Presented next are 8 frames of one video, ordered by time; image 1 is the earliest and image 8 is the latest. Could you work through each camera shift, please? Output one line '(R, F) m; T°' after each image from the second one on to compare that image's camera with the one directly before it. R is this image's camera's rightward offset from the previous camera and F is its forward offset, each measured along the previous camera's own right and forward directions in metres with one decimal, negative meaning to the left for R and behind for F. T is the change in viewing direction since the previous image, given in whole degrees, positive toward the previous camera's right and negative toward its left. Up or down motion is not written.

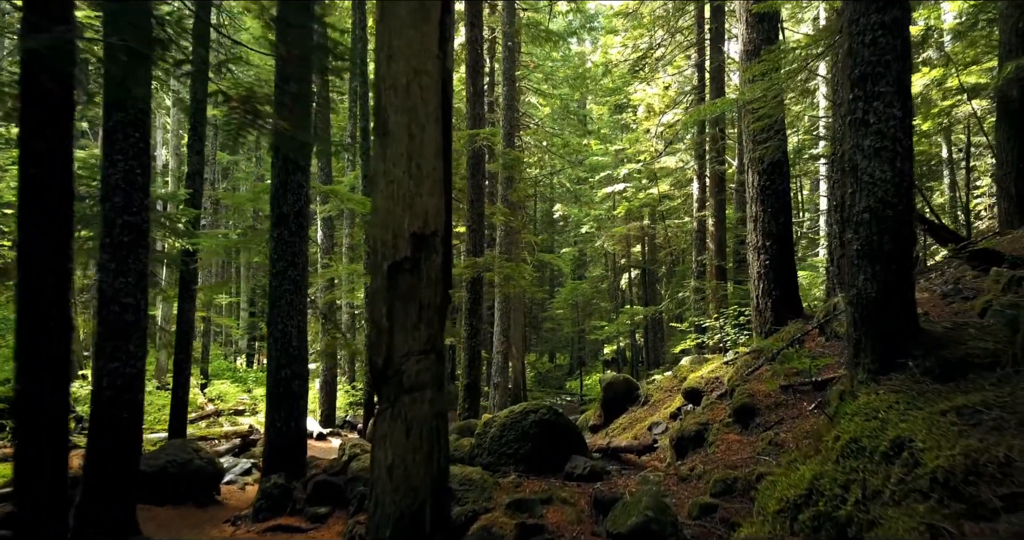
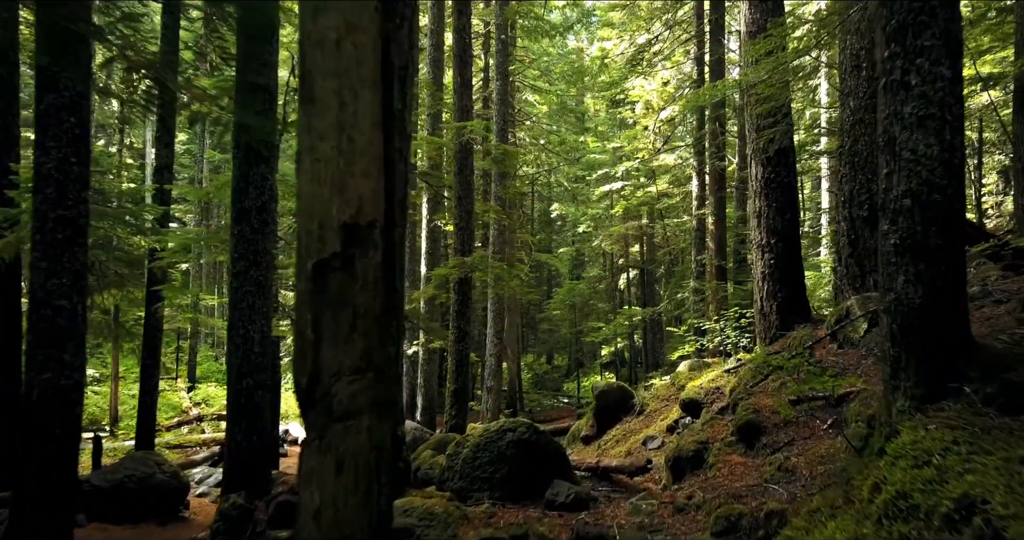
(+0.2, +0.5) m; 0°
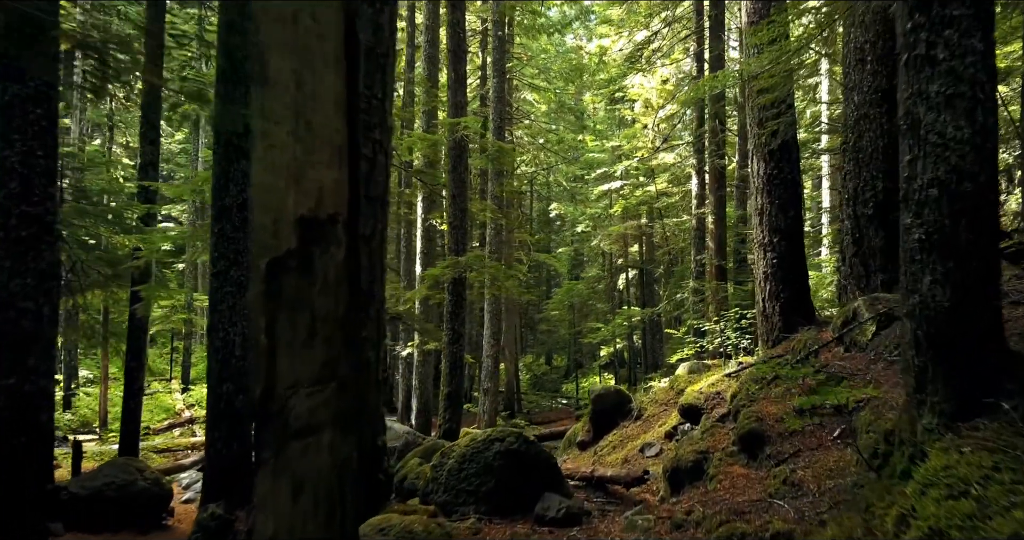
(+0.1, +0.2) m; 0°
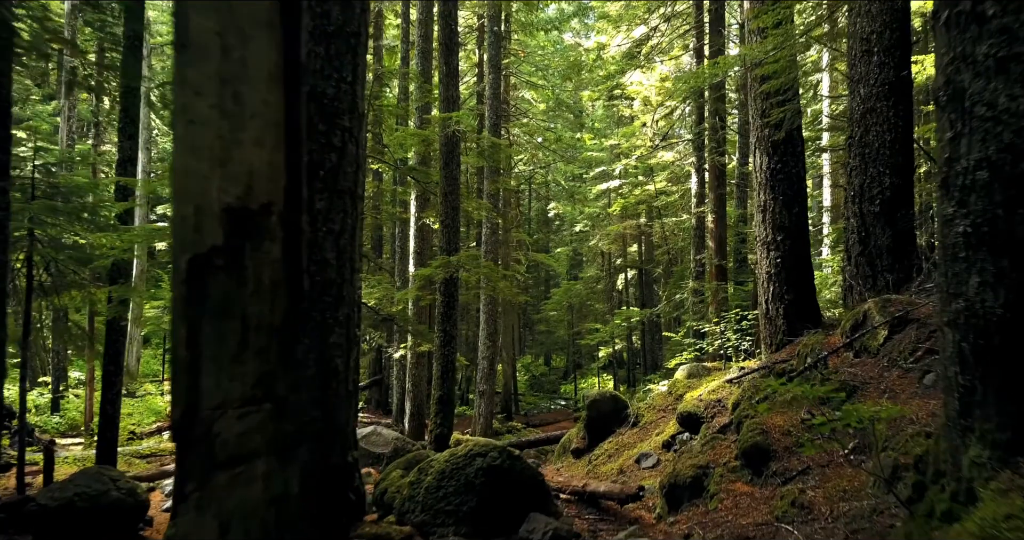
(+0.1, +0.3) m; 0°
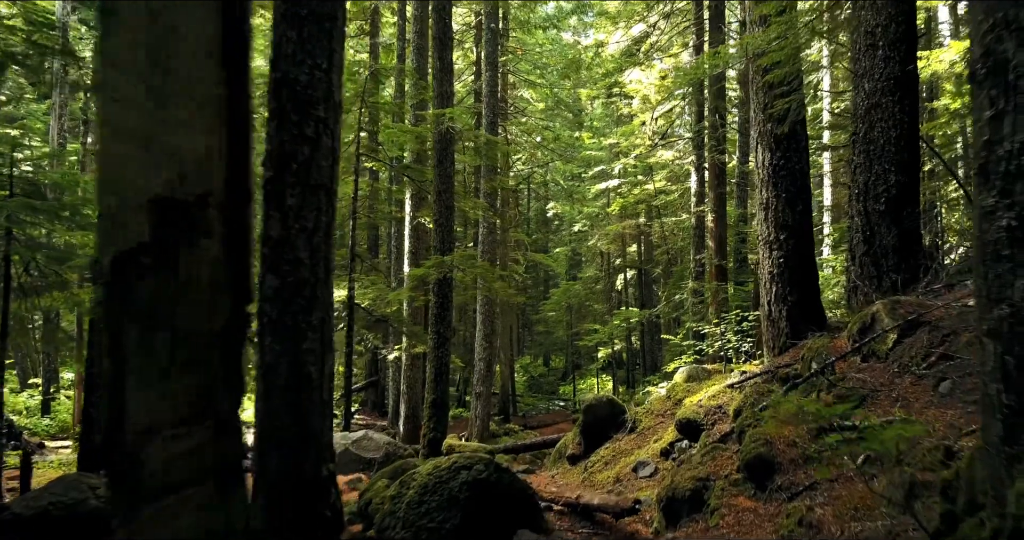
(+0.1, +0.2) m; 0°
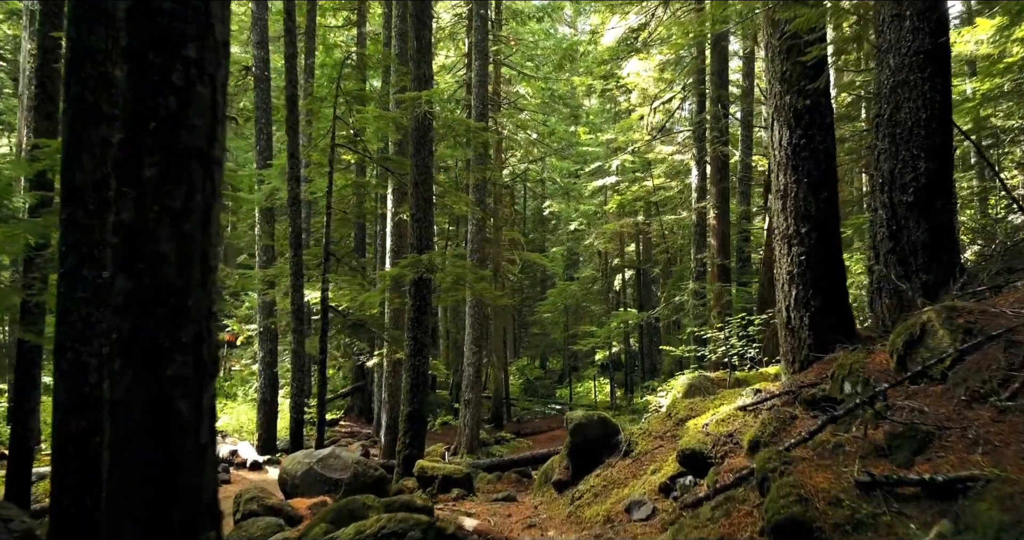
(+0.2, +0.9) m; 0°
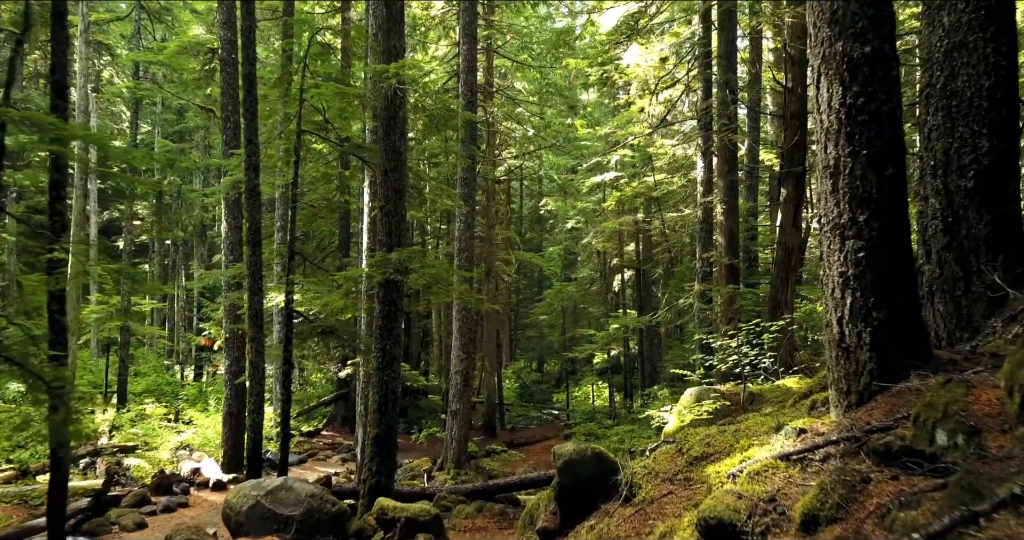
(+0.2, +1.1) m; 0°
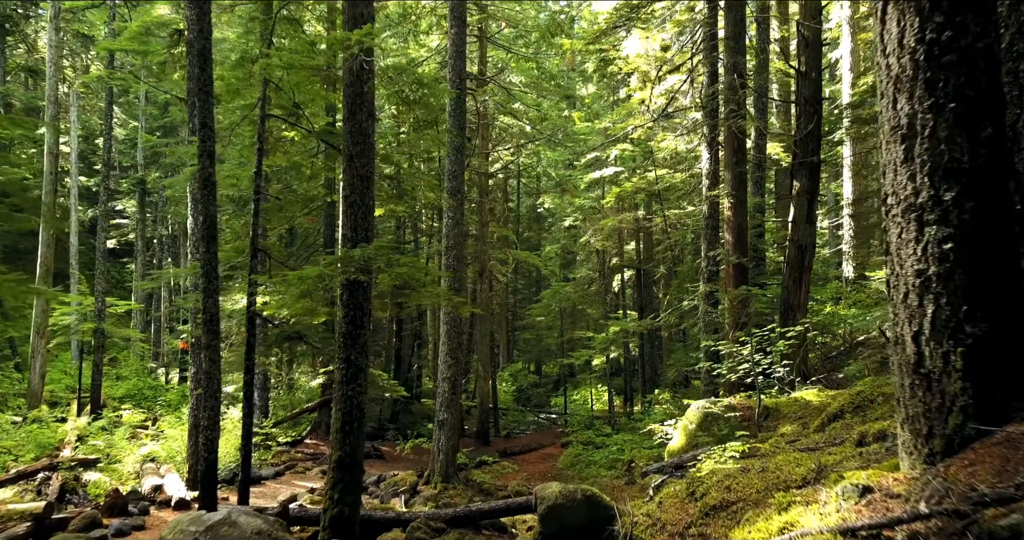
(+0.2, +1.0) m; 0°
